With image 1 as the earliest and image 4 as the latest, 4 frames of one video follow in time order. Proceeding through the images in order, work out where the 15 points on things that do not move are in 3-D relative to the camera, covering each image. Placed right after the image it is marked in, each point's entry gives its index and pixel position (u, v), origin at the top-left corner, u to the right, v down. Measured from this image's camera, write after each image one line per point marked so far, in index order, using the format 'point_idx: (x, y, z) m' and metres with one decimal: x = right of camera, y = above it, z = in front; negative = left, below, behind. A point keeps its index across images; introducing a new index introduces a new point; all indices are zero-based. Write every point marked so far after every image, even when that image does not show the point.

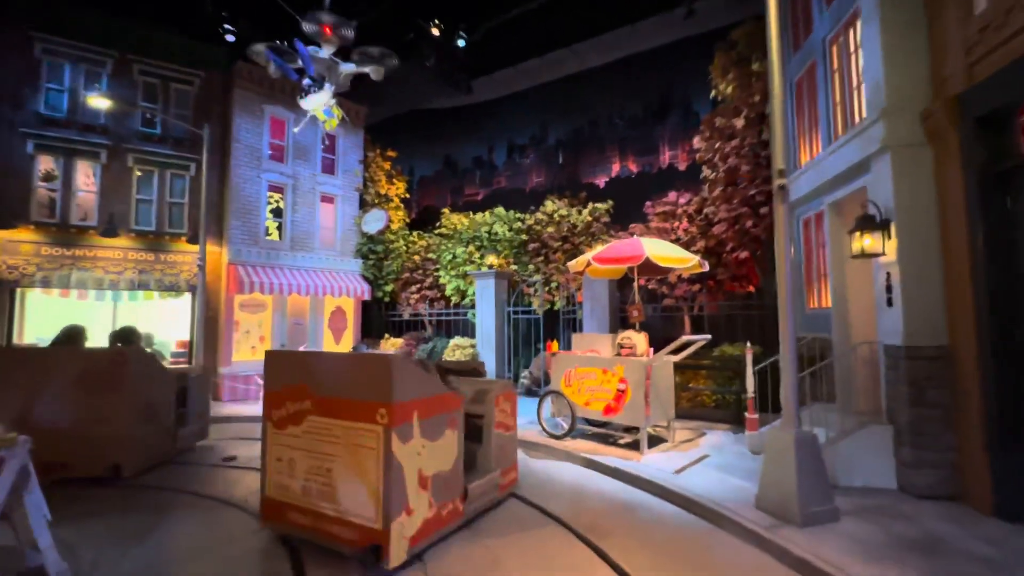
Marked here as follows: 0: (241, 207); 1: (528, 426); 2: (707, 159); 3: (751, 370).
0: (-8.5, +2.5, +14.6) m
1: (+0.3, -2.9, +10.1) m
2: (+5.0, +3.3, +11.8) m
3: (+4.2, -1.4, +8.1) m
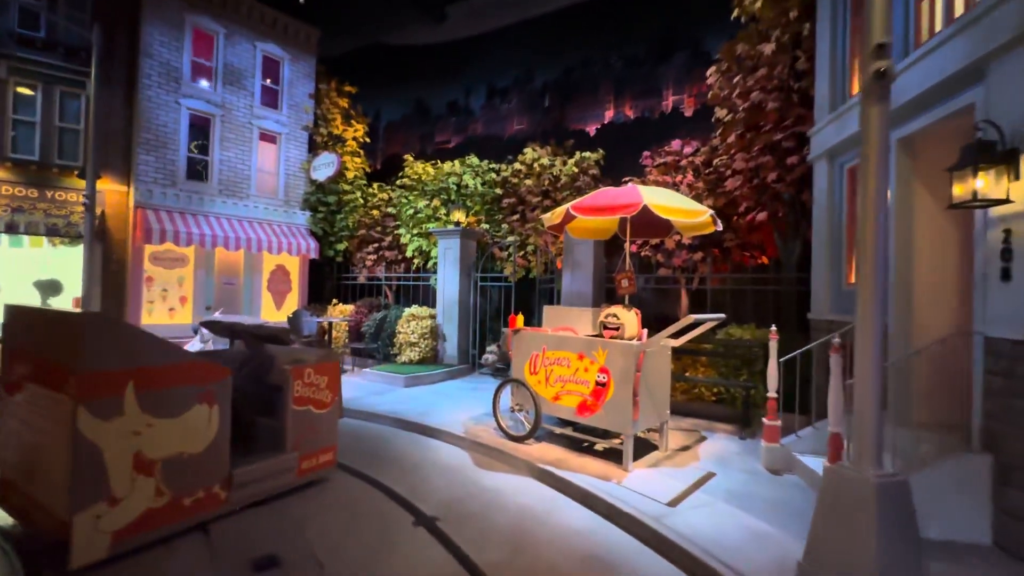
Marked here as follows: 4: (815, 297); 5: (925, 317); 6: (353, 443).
0: (-9.2, +3.8, +12.0) m
1: (-0.5, -2.2, +8.1) m
2: (+4.4, +3.9, +9.6) m
3: (+3.4, -0.9, +6.1) m
4: (+5.0, -0.1, +7.7) m
5: (+4.9, -0.3, +5.6) m
6: (-2.5, -2.4, +7.3) m
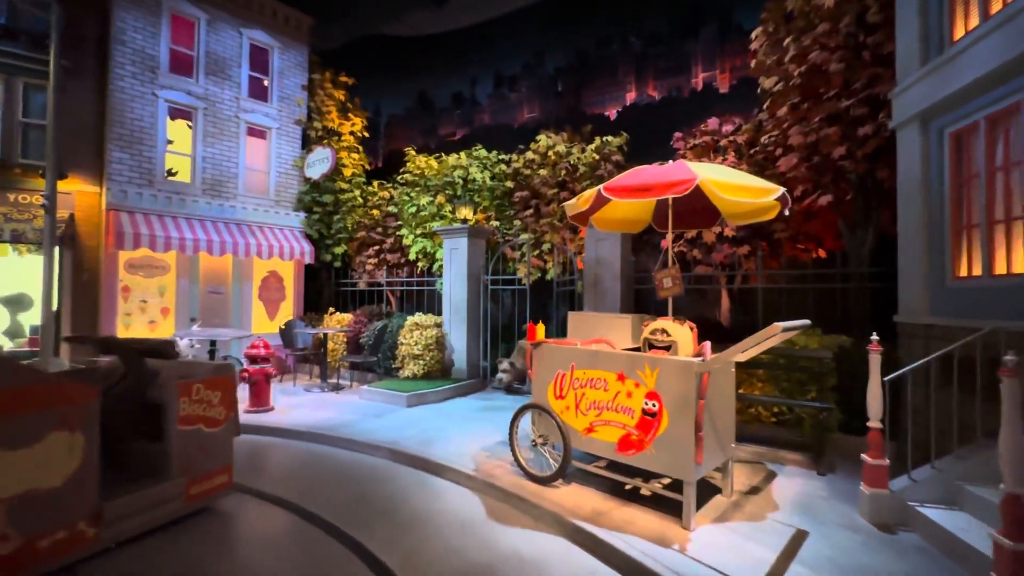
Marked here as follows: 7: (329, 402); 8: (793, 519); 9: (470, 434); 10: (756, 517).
0: (-8.9, +3.6, +10.9) m
1: (-0.3, -2.3, +6.7) m
2: (+4.6, +3.9, +8.2) m
3: (+3.7, -0.9, +4.7) m
4: (+5.2, -0.1, +6.2) m
5: (+5.0, -0.3, +4.2) m
6: (-2.2, -2.5, +6.0) m
7: (-3.8, -2.3, +9.6) m
8: (+2.8, -2.3, +4.6) m
9: (-0.7, -2.3, +7.3) m
10: (+2.4, -2.3, +4.7) m
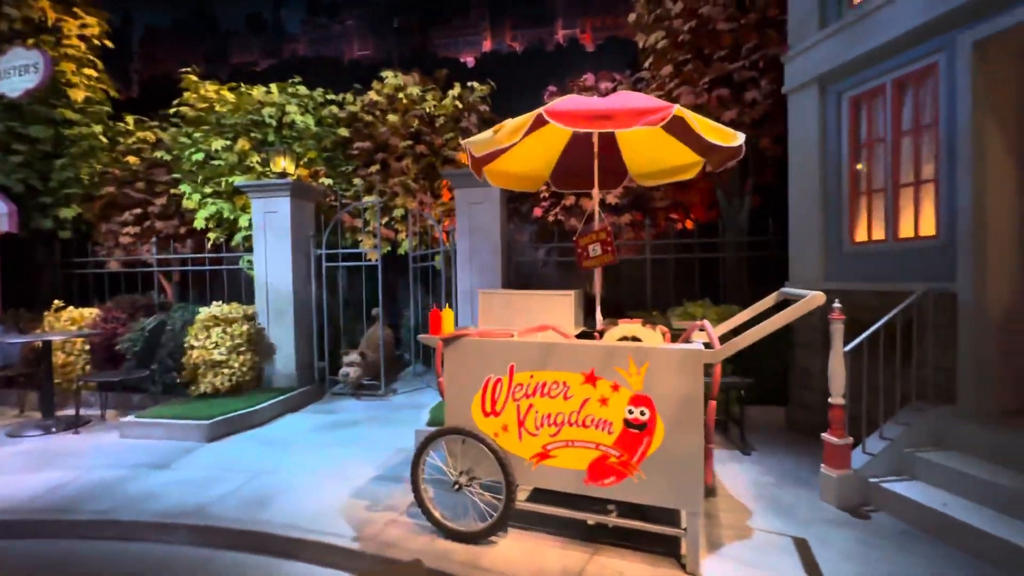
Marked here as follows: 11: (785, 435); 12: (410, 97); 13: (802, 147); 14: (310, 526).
0: (-11.1, +3.7, +4.8) m
1: (-1.4, -2.0, +4.7) m
2: (+2.4, +4.4, +7.6) m
3: (+3.0, -0.6, +4.2) m
4: (+3.8, +0.3, +6.3) m
5: (+4.4, +0.1, +4.3) m
6: (-2.9, -2.3, +3.2) m
7: (-5.7, -2.1, +5.9) m
8: (+2.2, -2.0, +3.9) m
9: (-2.0, -2.0, +5.1) m
10: (+1.9, -2.0, +3.8) m
11: (+3.5, -1.9, +5.9) m
12: (-2.0, +3.7, +9.1) m
13: (+3.8, +1.8, +6.1) m
14: (-1.7, -2.1, +4.0) m
